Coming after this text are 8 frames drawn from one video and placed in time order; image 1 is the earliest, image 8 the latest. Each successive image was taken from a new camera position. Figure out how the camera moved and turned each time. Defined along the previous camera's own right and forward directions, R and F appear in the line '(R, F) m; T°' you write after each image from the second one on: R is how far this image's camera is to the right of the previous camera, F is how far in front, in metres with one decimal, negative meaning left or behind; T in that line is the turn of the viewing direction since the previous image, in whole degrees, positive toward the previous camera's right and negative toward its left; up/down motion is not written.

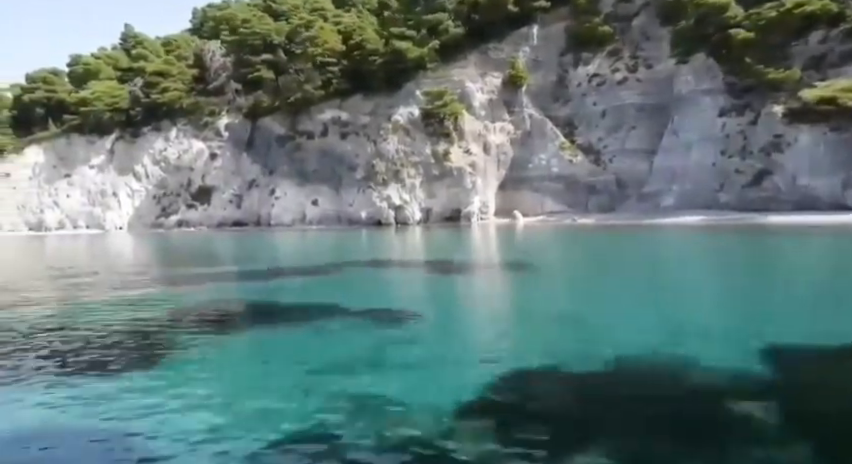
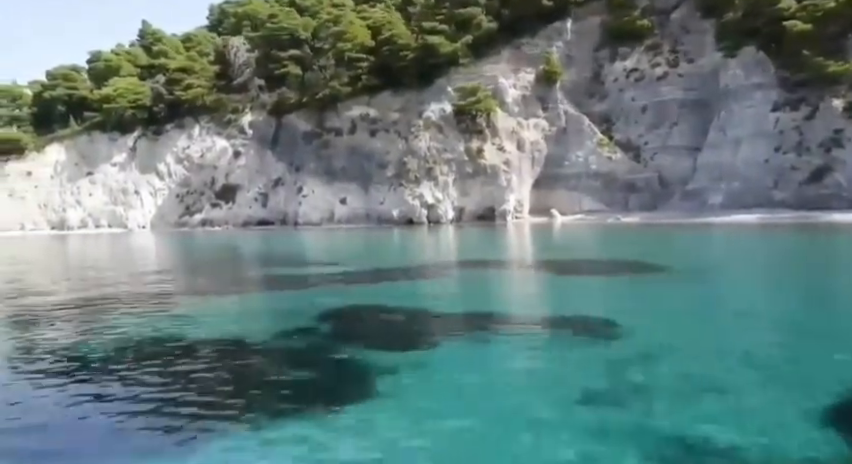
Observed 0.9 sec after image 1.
(-1.5, +0.8) m; 0°
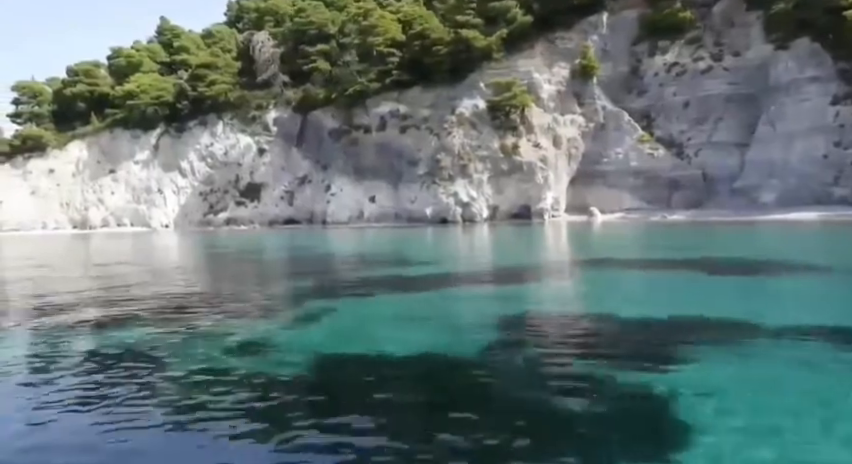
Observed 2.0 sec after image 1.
(-1.5, +0.9) m; 0°
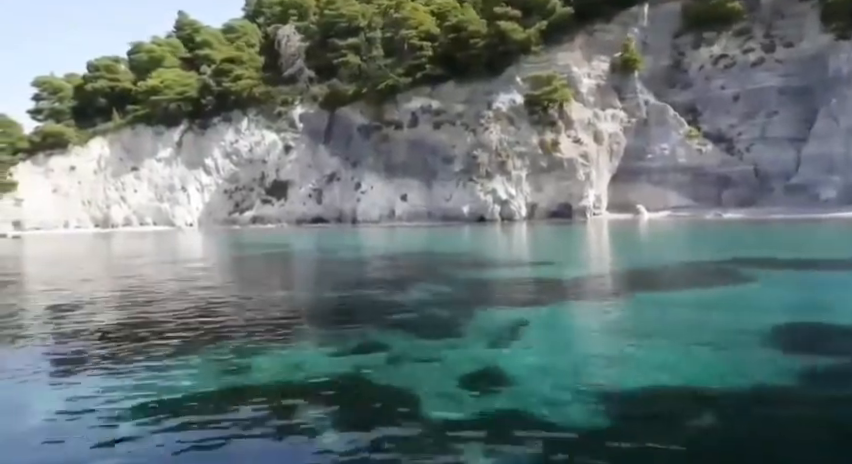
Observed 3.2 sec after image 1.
(-1.7, +1.2) m; 0°
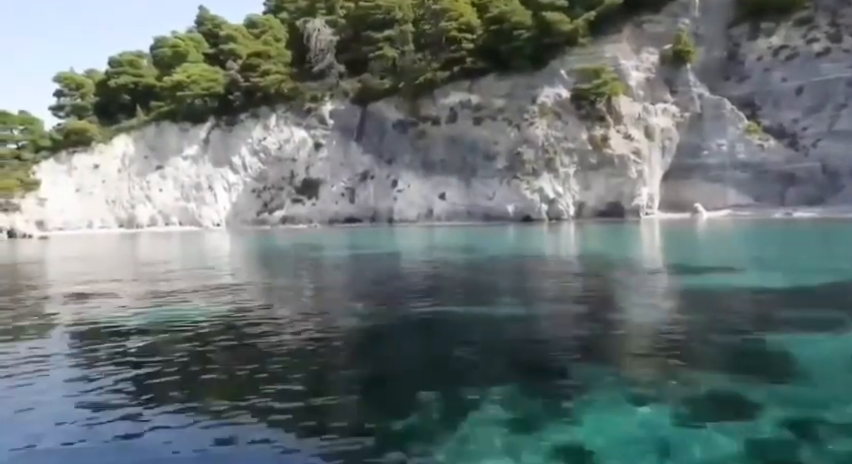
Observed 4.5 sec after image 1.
(-1.9, +1.5) m; 0°
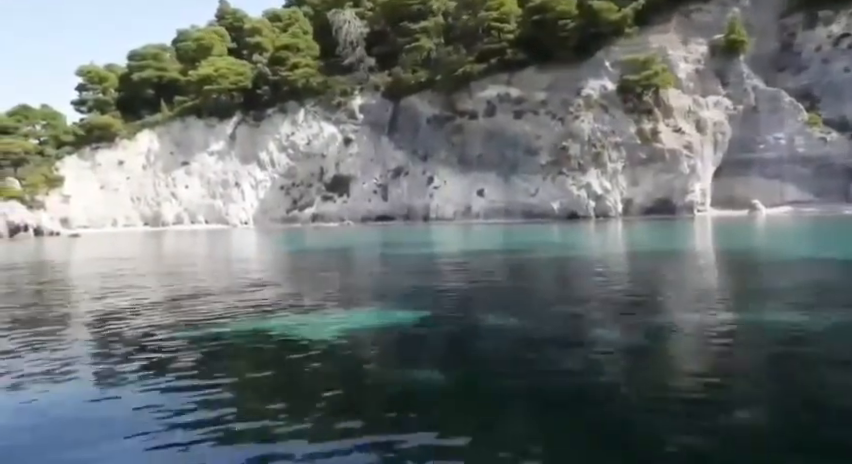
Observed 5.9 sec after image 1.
(-1.7, +1.3) m; 0°
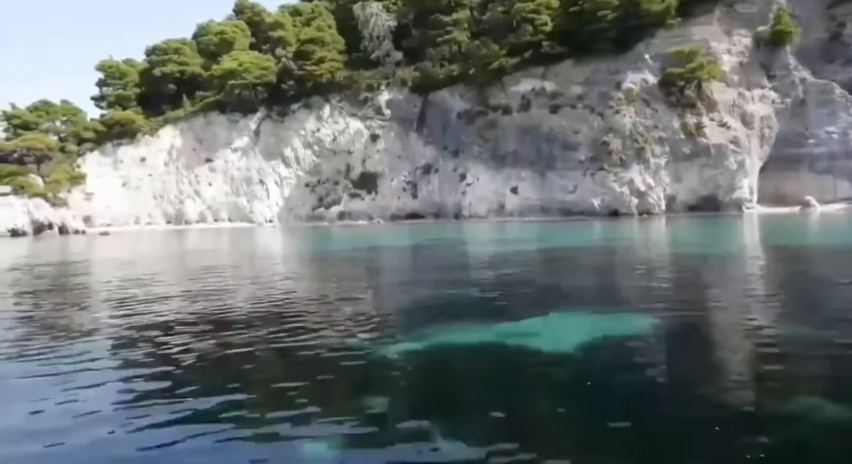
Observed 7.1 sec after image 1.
(-1.5, +1.0) m; 0°
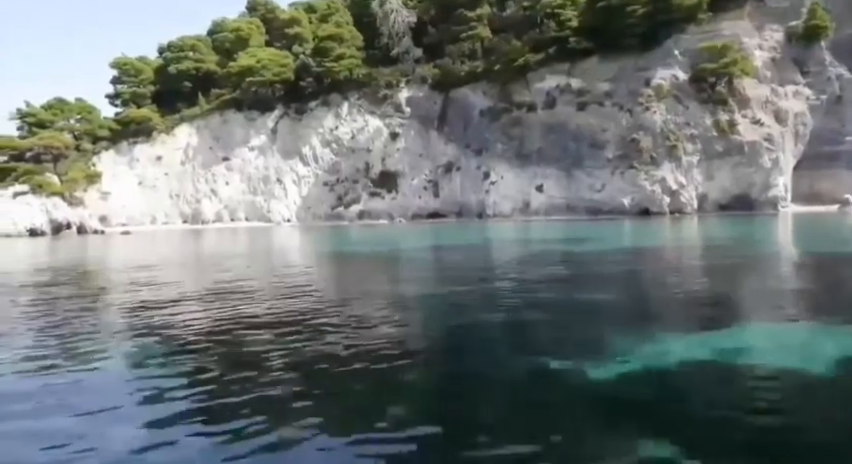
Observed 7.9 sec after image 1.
(-1.1, +0.7) m; 0°
